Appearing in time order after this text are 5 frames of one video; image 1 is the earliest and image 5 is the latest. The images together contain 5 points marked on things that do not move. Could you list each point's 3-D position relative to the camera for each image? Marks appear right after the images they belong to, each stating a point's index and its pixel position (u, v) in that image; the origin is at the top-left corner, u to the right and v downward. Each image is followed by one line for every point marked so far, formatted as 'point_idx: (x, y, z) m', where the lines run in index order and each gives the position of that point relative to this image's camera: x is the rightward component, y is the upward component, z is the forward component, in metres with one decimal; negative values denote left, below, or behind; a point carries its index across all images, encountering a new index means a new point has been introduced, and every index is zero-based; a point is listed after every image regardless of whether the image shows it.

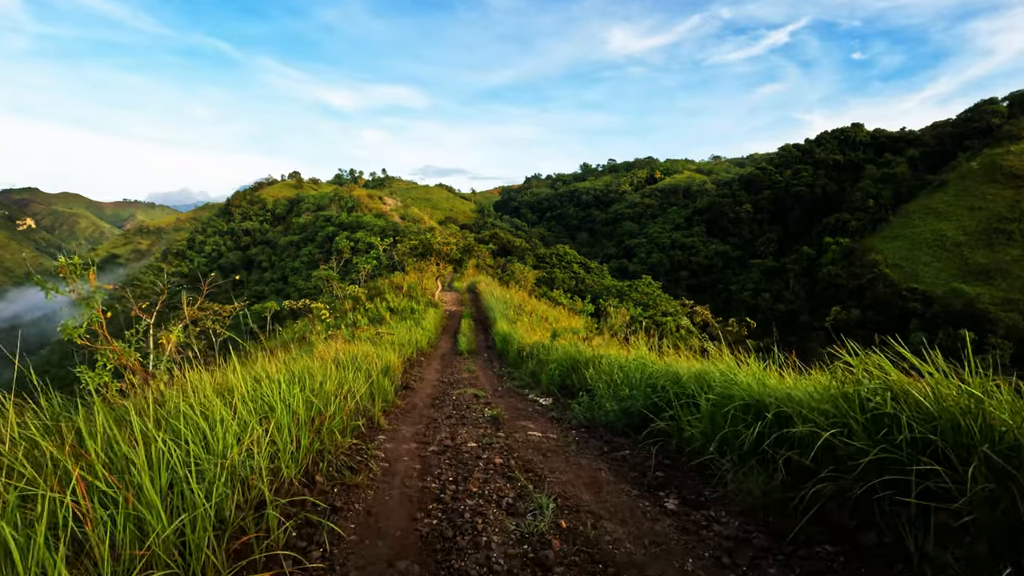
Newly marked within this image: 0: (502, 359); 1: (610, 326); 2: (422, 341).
0: (-0.2, -1.2, +8.1) m
1: (+2.3, -0.9, +10.6) m
2: (-1.7, -1.0, +9.0) m
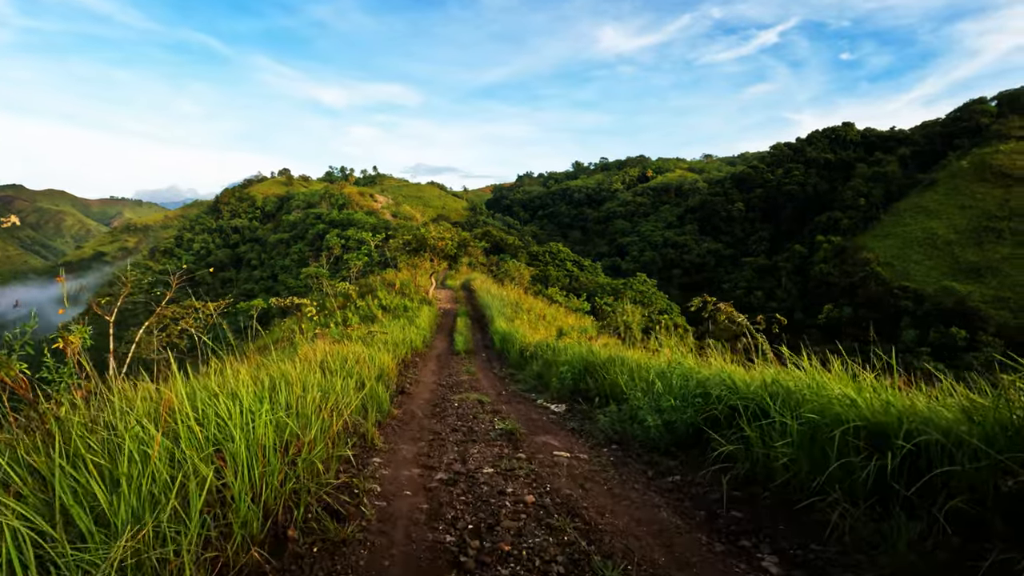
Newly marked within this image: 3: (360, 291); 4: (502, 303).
0: (-0.2, -1.2, +7.7) m
1: (+2.2, -0.8, +10.3) m
2: (-1.7, -1.0, +8.5) m
3: (-4.8, -0.1, +14.7) m
4: (-0.3, -0.4, +13.9) m
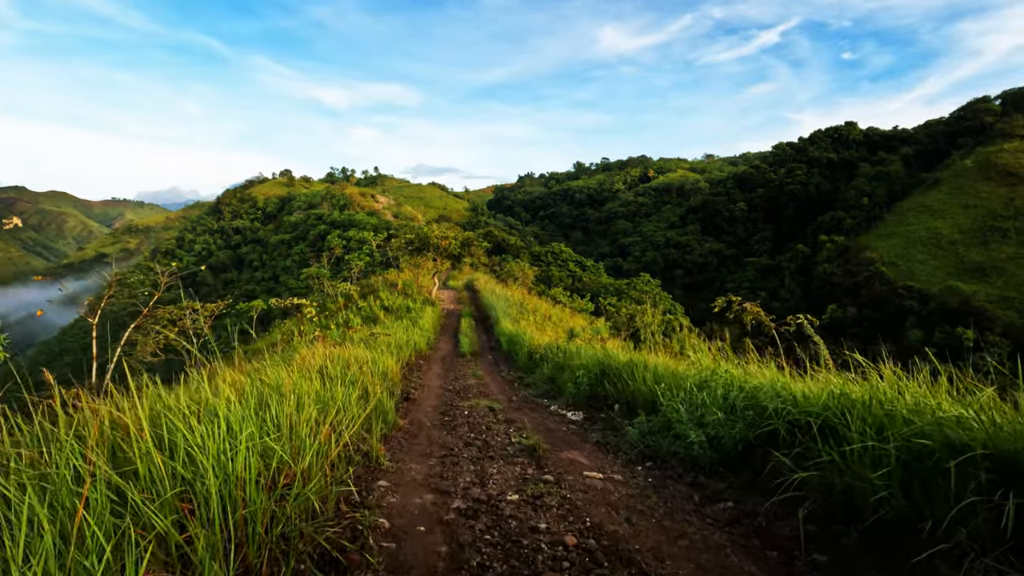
0: (-0.1, -1.2, +7.5) m
1: (+2.3, -0.8, +10.0) m
2: (-1.6, -1.0, +8.3) m
3: (-4.7, -0.1, +14.5) m
4: (-0.2, -0.5, +13.7) m
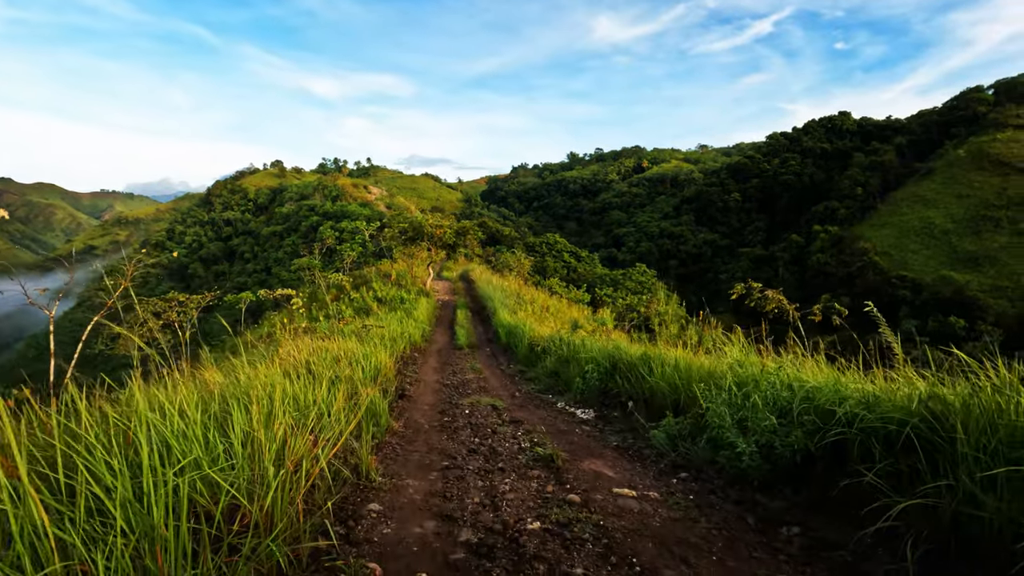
0: (-0.1, -1.0, +7.2) m
1: (+2.3, -0.6, +9.8) m
2: (-1.7, -0.8, +8.0) m
3: (-4.8, +0.2, +14.2) m
4: (-0.3, -0.2, +13.4) m
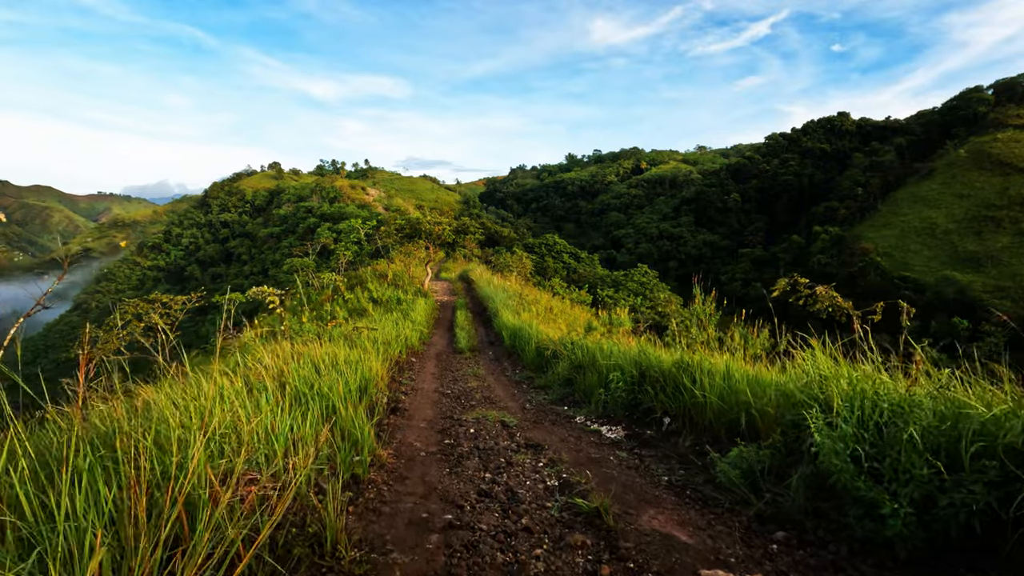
0: (0.0, -1.0, +6.8) m
1: (+2.3, -0.6, +9.3) m
2: (-1.6, -0.8, +7.5) m
3: (-4.7, +0.1, +13.7) m
4: (-0.3, -0.2, +13.0) m
